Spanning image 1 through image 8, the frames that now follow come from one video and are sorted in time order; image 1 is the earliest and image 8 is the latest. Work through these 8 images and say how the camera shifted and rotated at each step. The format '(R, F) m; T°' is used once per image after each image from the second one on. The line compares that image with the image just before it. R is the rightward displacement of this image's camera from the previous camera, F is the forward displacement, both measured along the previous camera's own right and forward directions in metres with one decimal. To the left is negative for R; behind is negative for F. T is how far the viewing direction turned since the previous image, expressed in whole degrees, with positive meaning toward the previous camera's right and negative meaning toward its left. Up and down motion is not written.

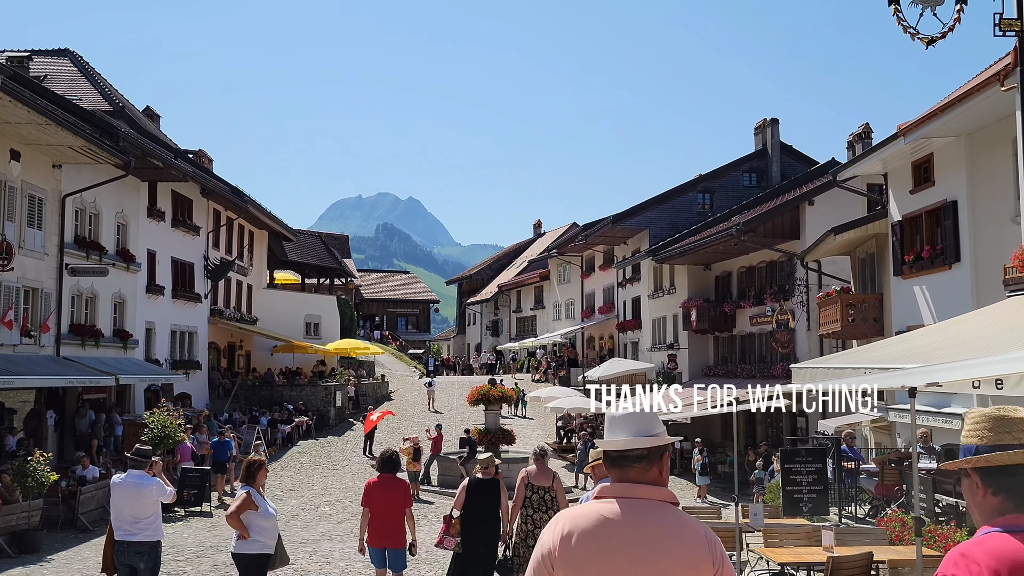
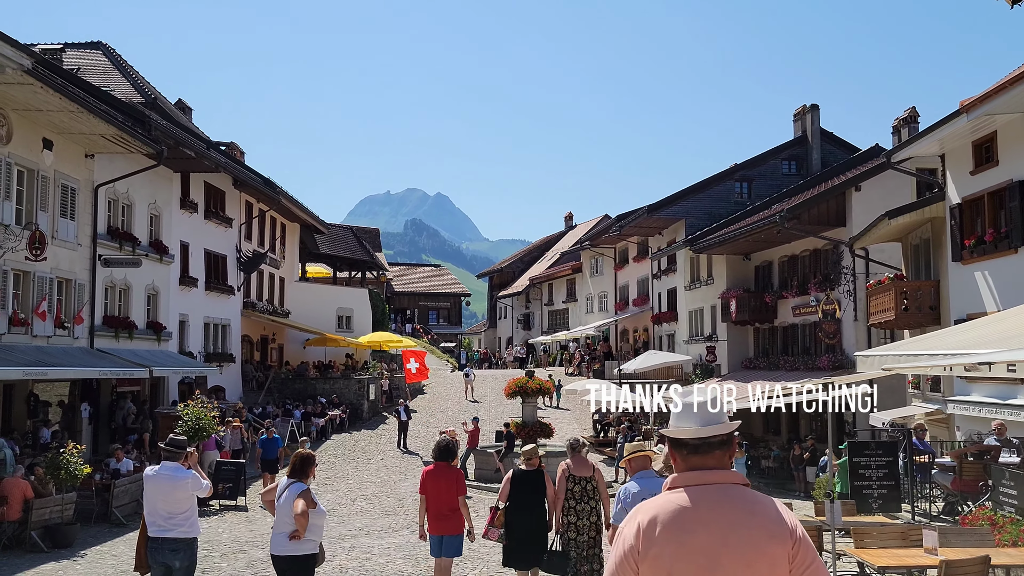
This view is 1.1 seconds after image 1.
(-0.3, +0.6) m; -2°
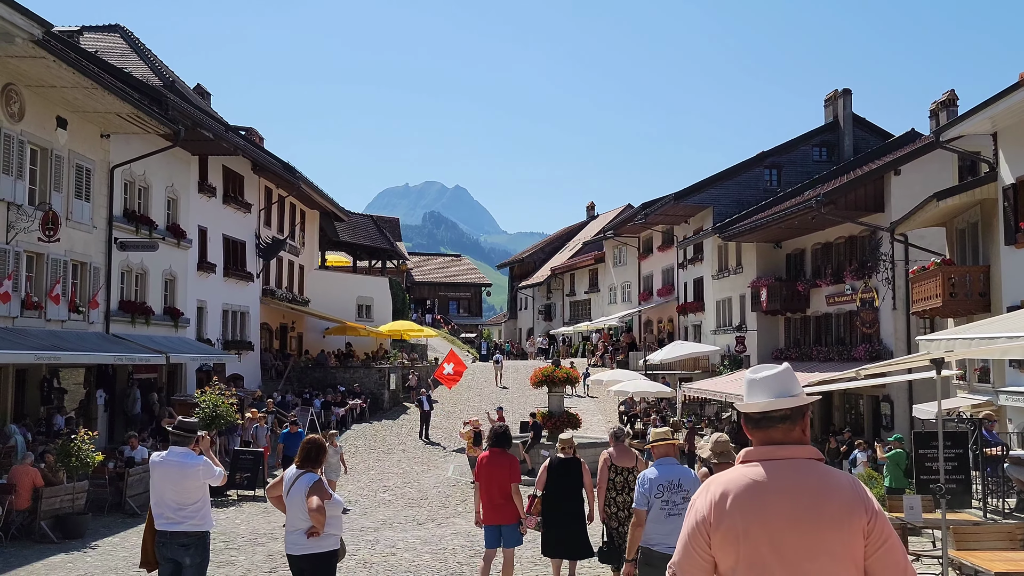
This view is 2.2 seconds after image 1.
(-0.2, +0.8) m; -1°
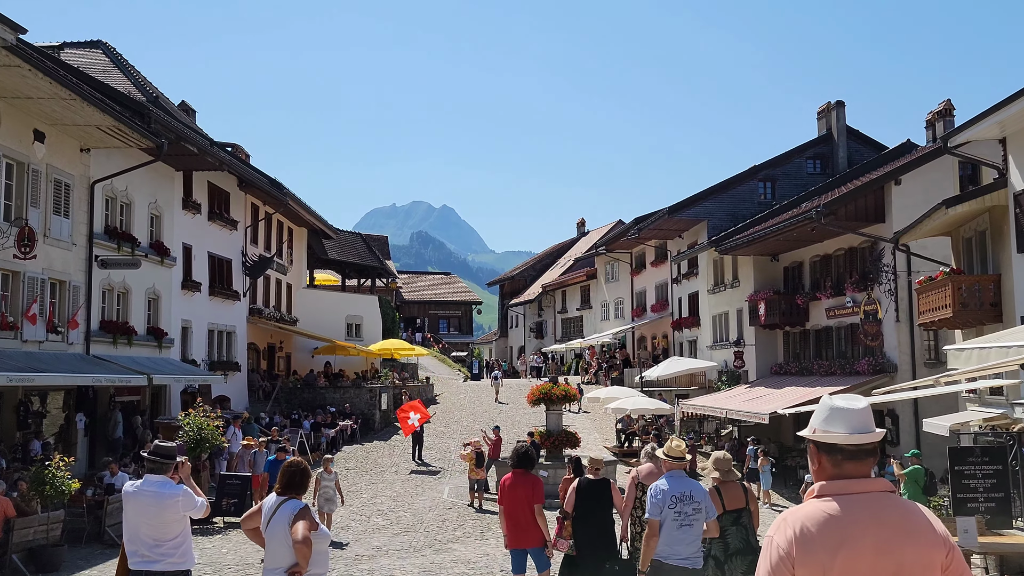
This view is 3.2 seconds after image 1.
(-0.2, +0.7) m; +1°
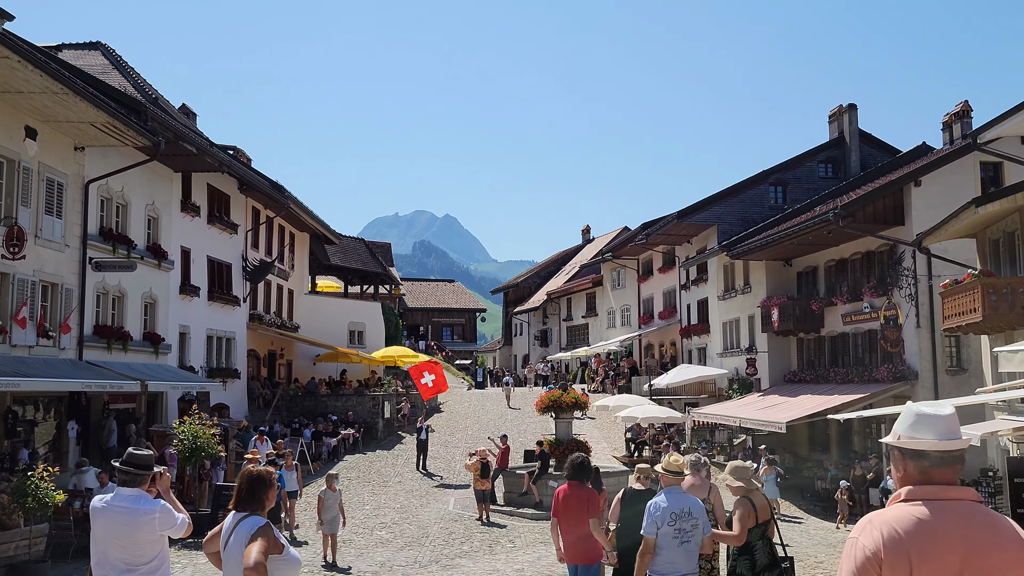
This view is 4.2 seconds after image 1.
(-0.2, +0.8) m; 0°
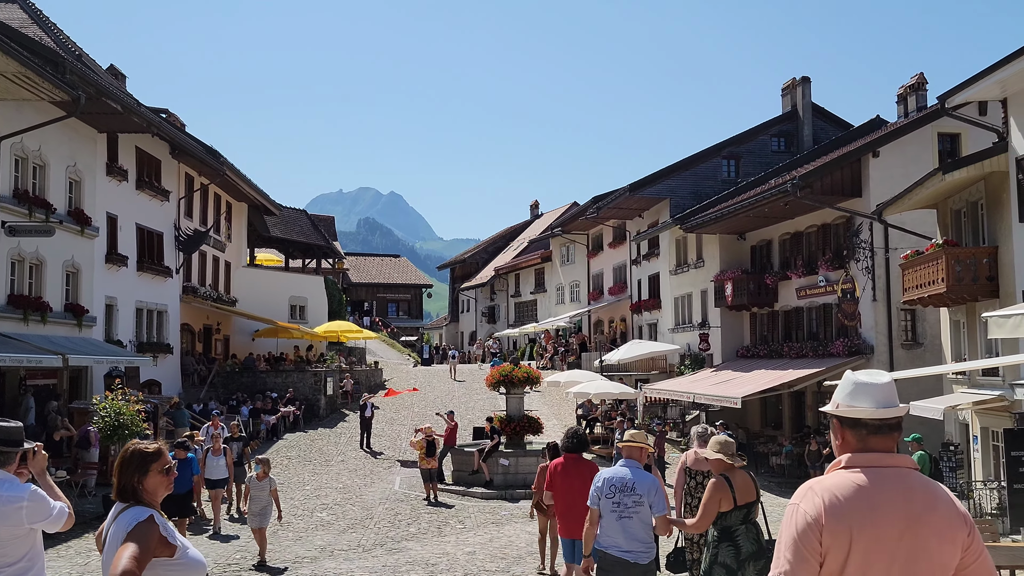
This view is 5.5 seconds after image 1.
(-0.1, +1.1) m; +3°
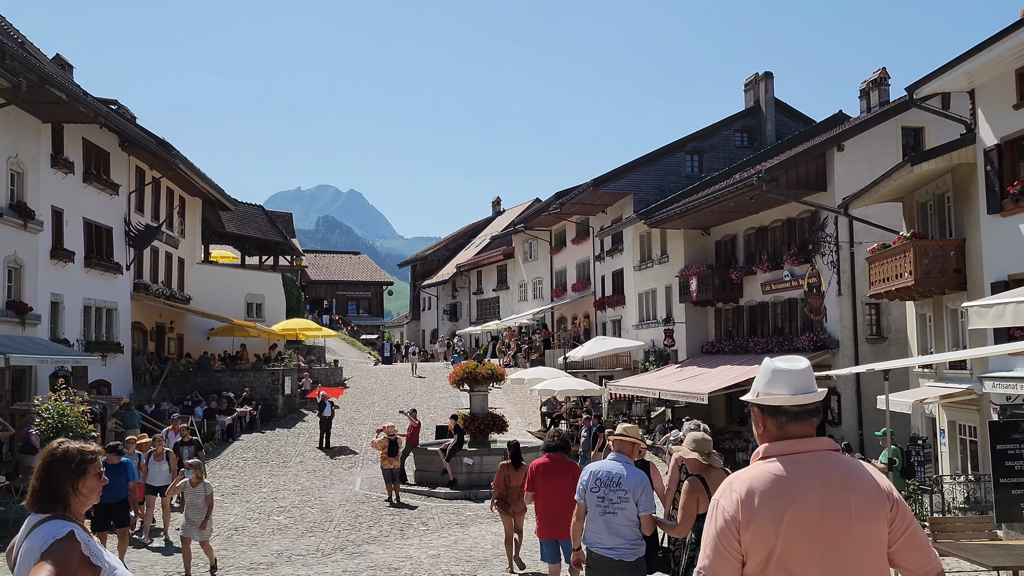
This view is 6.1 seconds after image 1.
(-0.1, +0.5) m; +2°
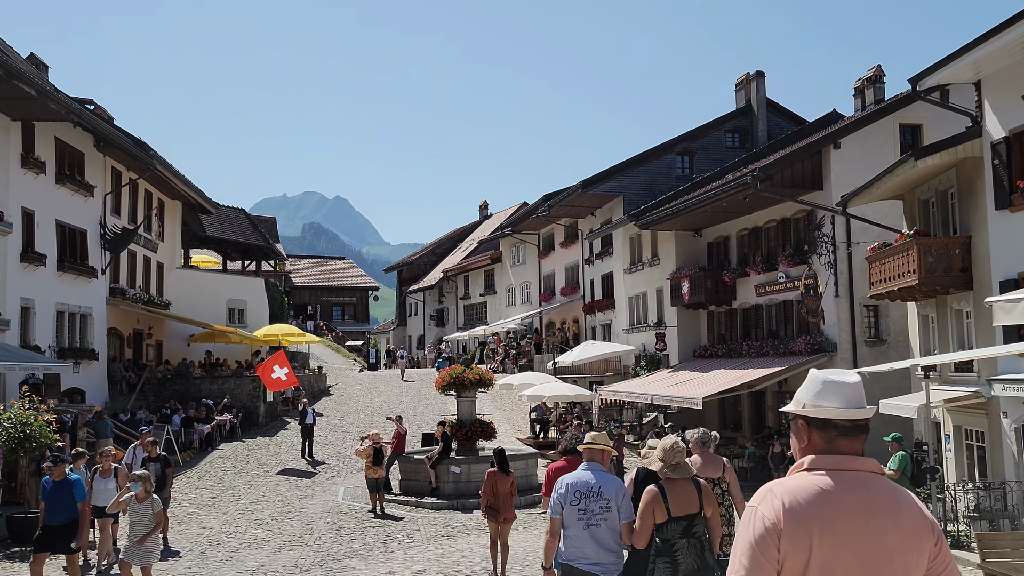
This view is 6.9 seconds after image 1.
(0.0, +0.8) m; +1°
